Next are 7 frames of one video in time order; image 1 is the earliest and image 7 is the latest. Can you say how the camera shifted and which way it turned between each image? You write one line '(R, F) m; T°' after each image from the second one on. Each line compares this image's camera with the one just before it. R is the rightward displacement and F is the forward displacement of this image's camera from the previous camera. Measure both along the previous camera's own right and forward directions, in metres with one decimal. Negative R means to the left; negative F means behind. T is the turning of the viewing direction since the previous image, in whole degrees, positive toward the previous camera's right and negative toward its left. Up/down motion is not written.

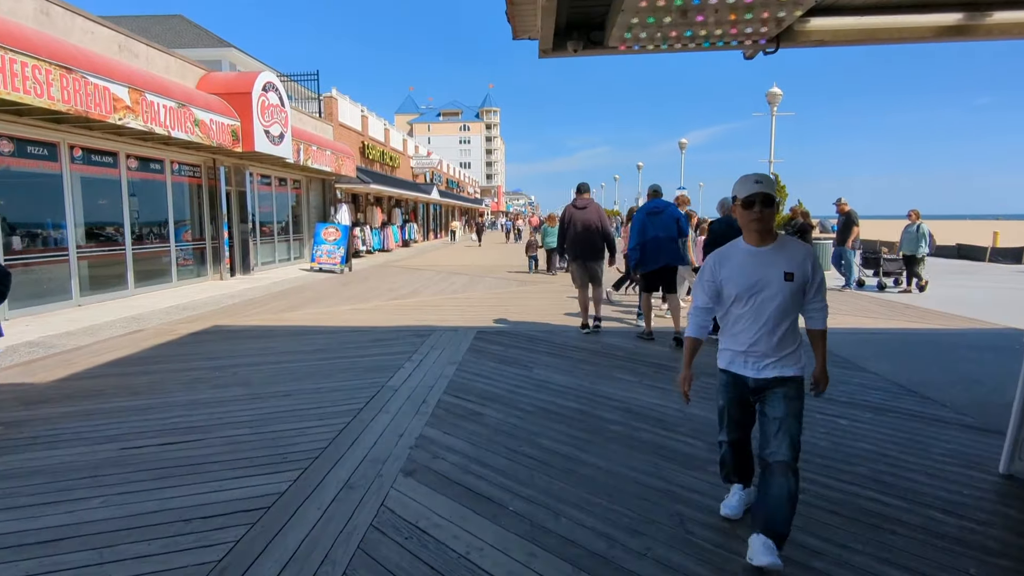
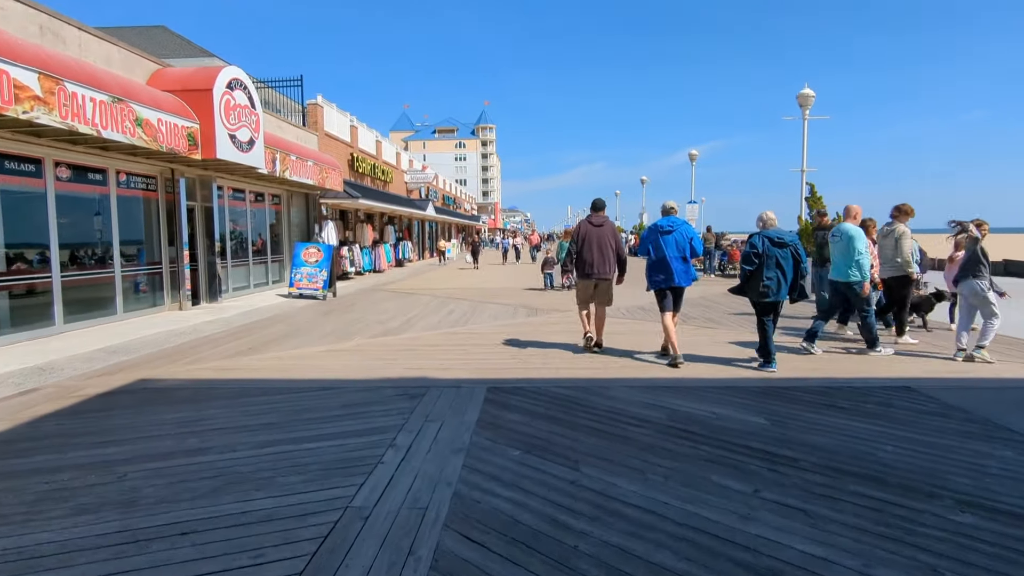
(-0.2, +1.9) m; 0°
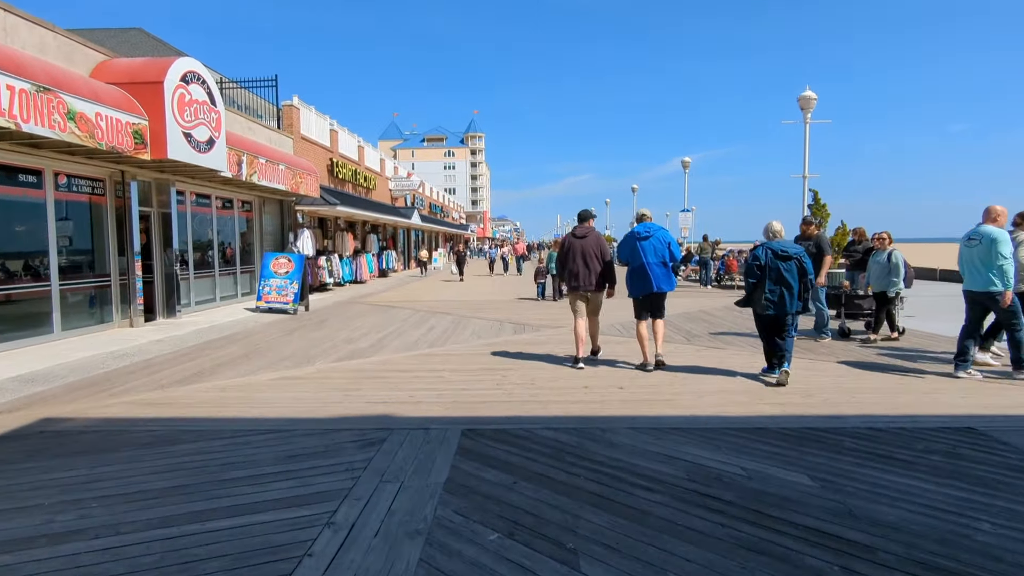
(+0.1, +1.0) m; +1°
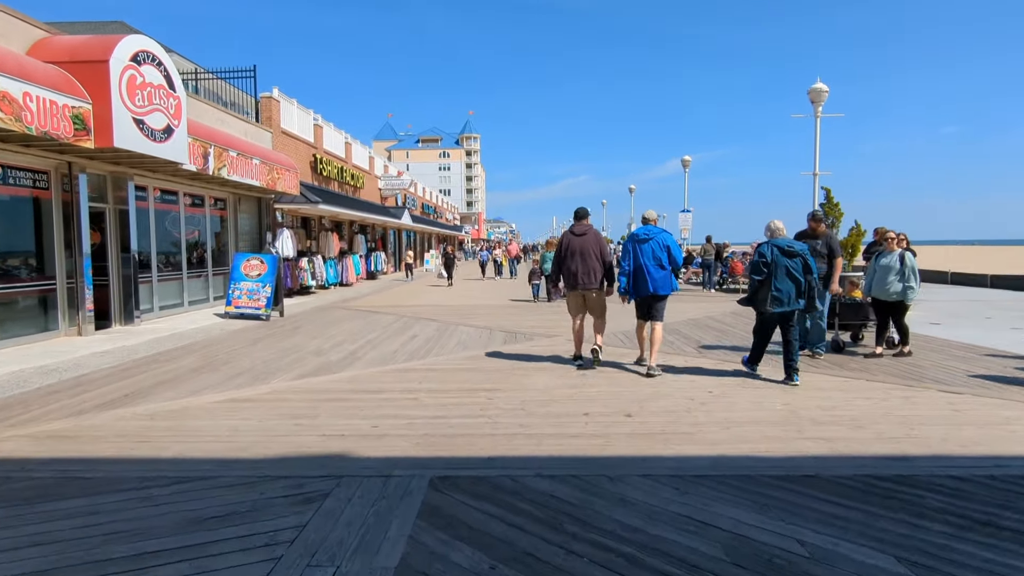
(+0.1, +1.0) m; 0°
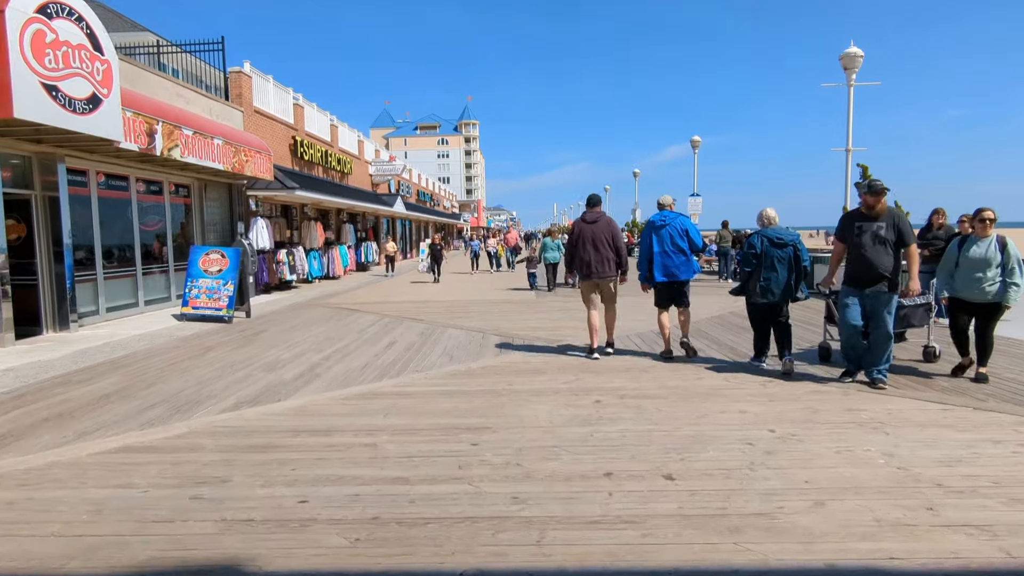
(+0.1, +1.5) m; 0°
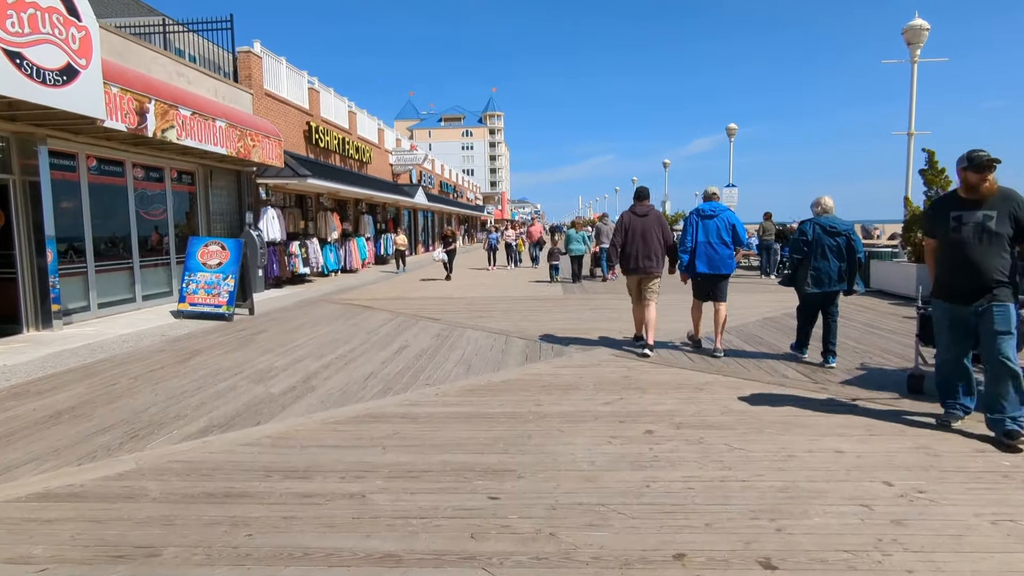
(0.0, +1.0) m; -2°
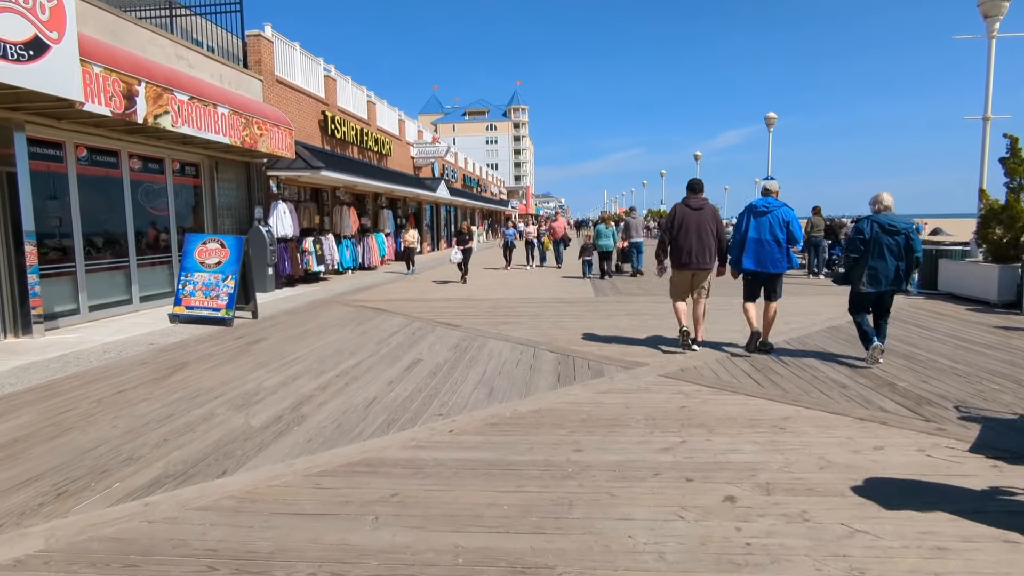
(-0.1, +1.0) m; -2°
